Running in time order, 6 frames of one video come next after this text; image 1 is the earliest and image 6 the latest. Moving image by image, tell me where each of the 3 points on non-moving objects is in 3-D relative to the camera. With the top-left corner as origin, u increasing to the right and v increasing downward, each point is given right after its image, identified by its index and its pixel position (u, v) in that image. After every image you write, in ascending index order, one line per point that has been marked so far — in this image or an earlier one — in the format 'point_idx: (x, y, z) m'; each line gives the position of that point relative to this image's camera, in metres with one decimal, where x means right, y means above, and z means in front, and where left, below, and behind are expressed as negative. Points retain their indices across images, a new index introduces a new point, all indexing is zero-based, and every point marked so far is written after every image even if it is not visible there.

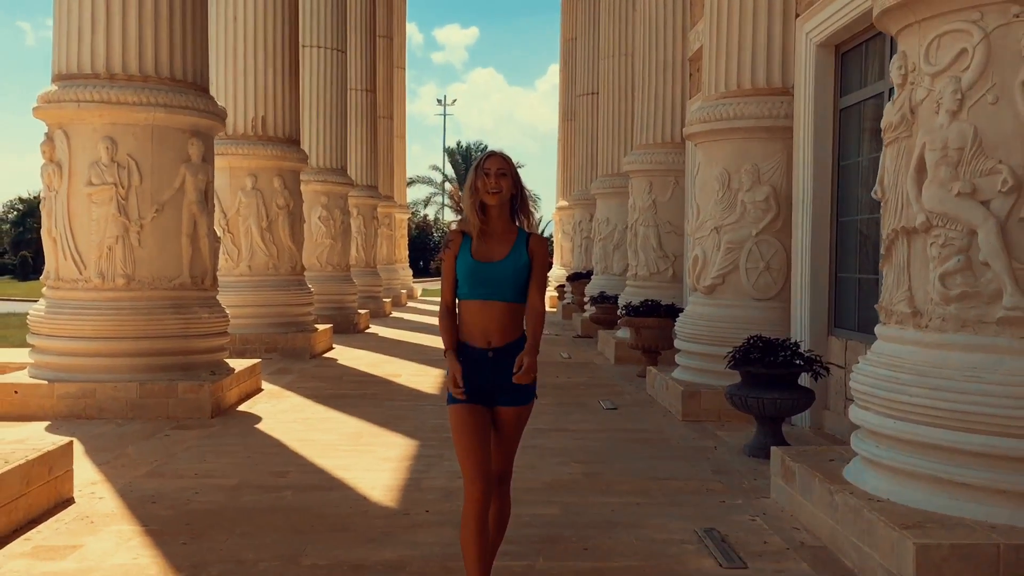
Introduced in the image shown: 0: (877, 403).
0: (+1.7, -0.5, +4.3) m
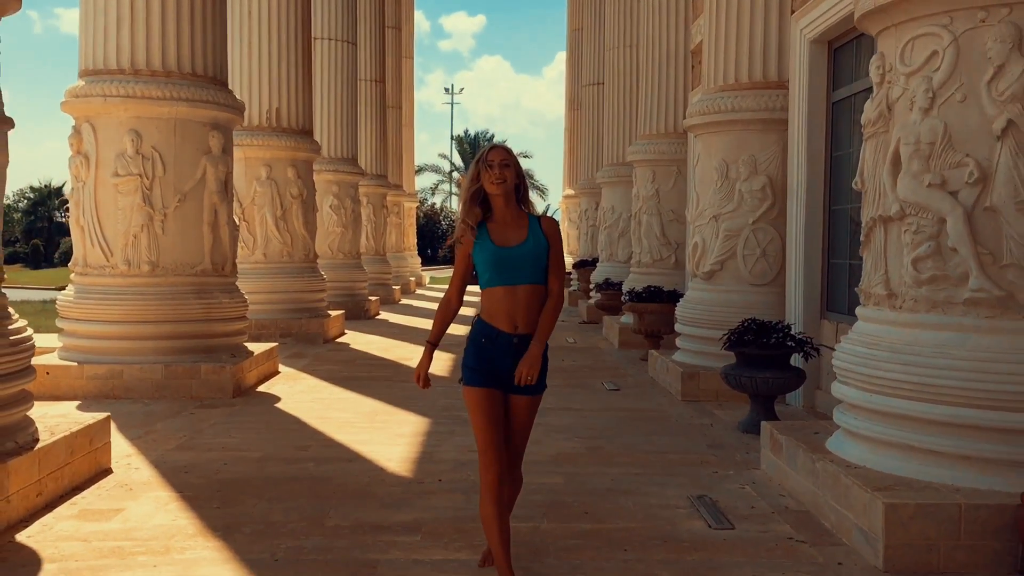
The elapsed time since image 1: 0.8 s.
0: (+1.7, -0.4, +4.7) m
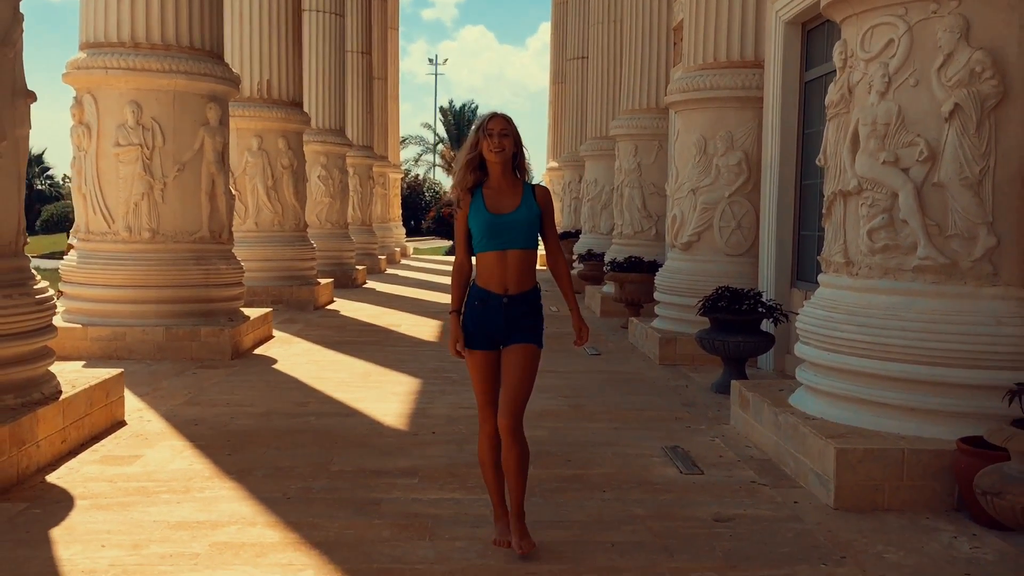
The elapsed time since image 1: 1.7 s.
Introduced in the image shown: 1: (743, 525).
0: (+1.7, -0.3, +5.1) m
1: (+1.0, -1.1, +4.2) m
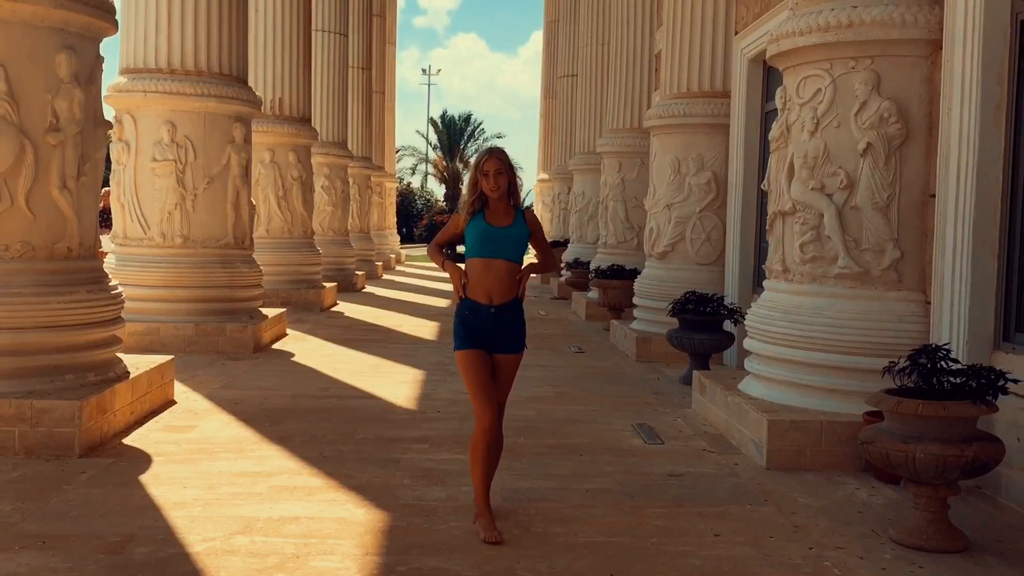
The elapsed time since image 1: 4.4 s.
0: (+1.6, -0.3, +6.2) m
1: (+1.0, -1.1, +5.2) m
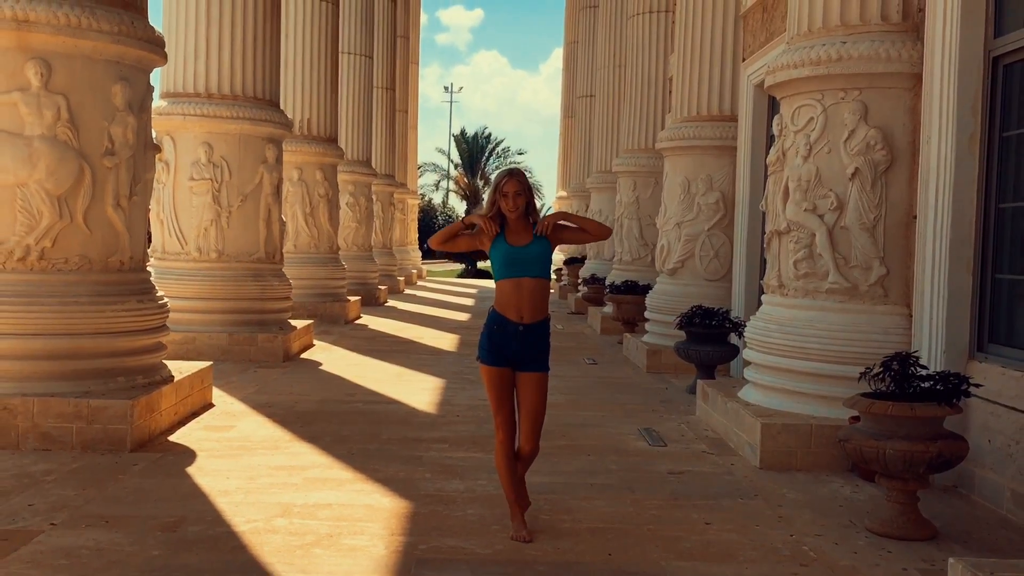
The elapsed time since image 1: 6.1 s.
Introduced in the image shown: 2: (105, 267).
0: (+1.7, -0.4, +6.7) m
1: (+1.1, -1.2, +5.7) m
2: (-2.8, +0.1, +6.5) m
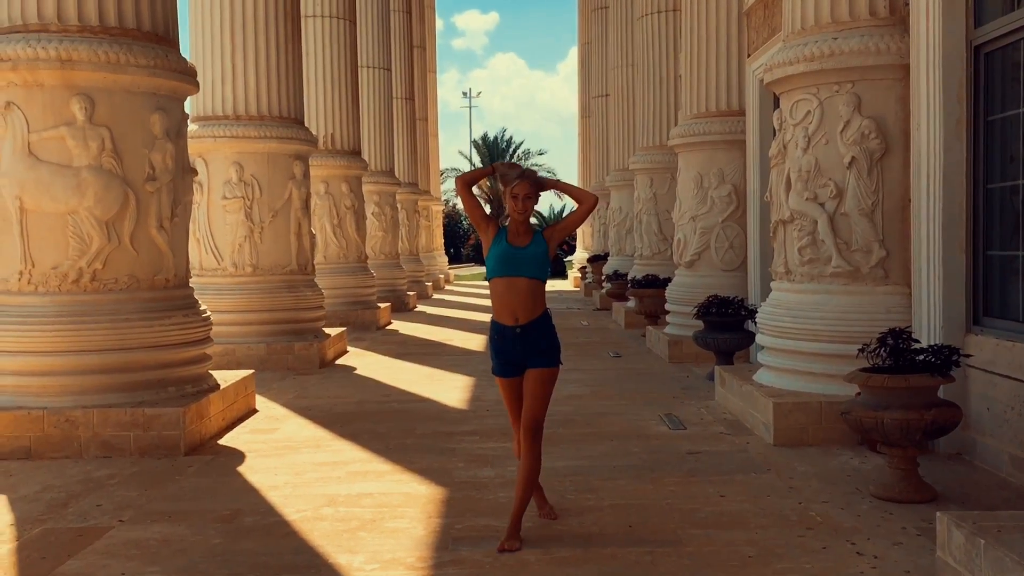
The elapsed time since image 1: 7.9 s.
0: (+1.9, -0.3, +7.0) m
1: (+1.3, -1.1, +6.0) m
2: (-2.7, 0.0, +7.0) m
